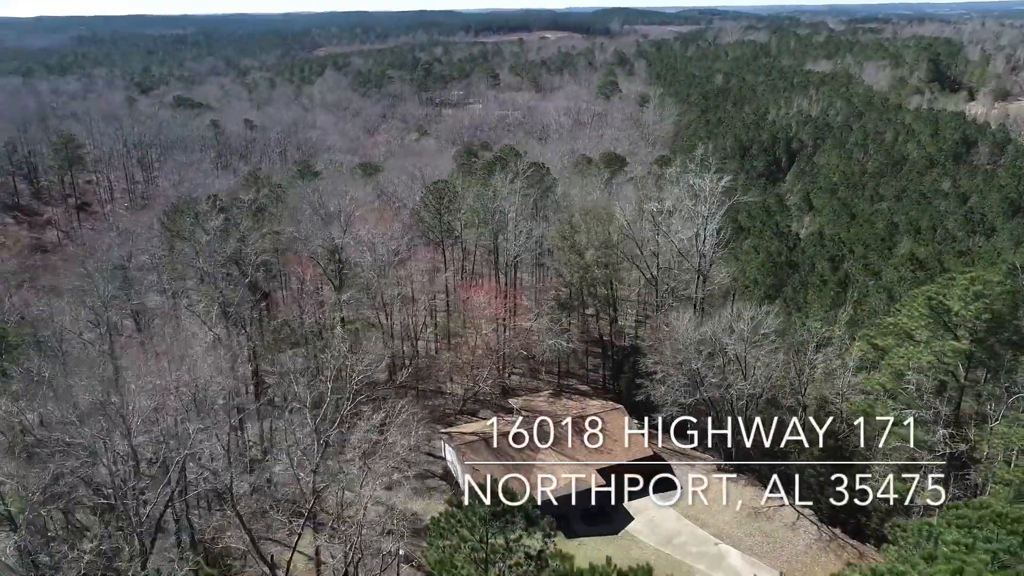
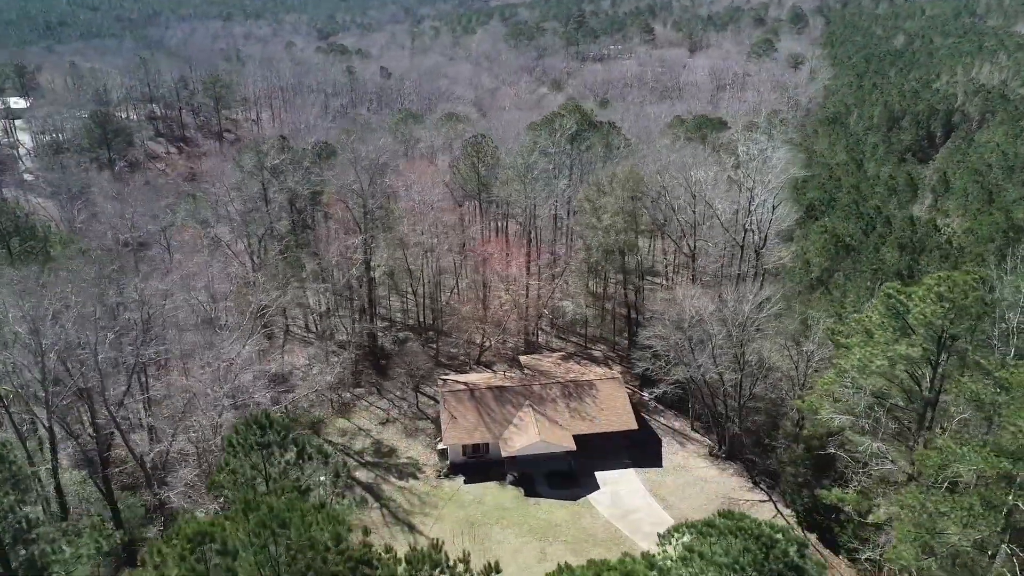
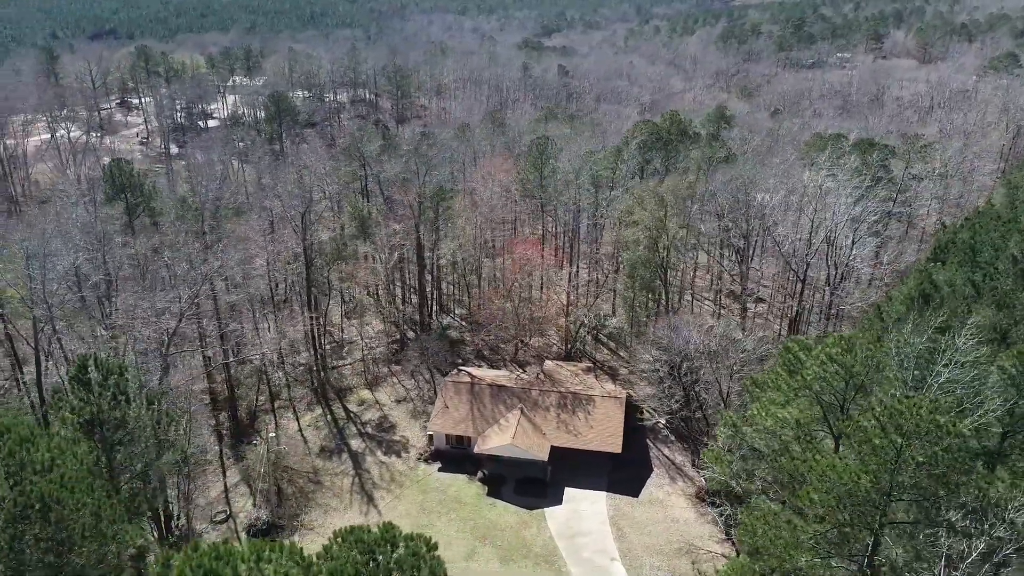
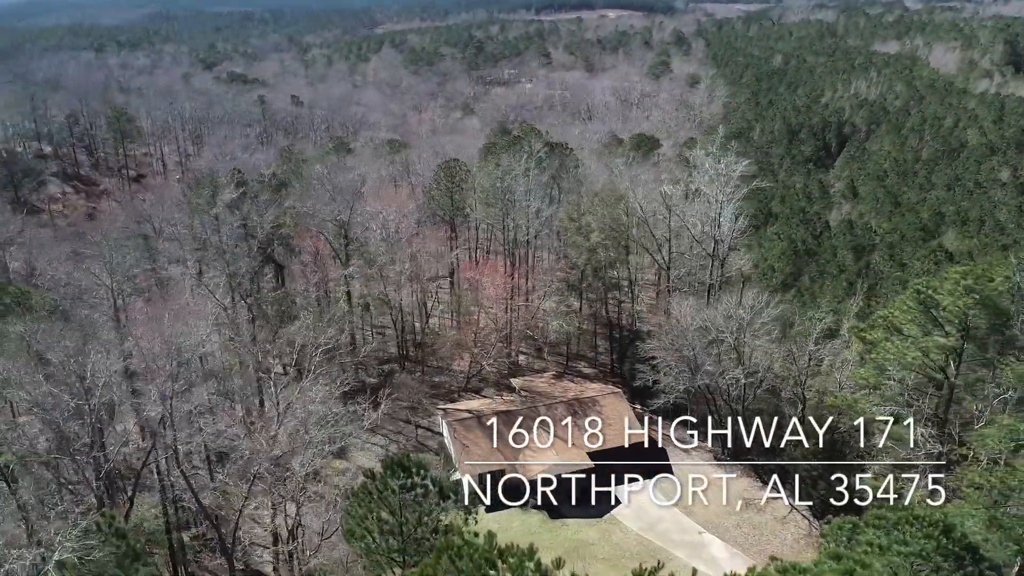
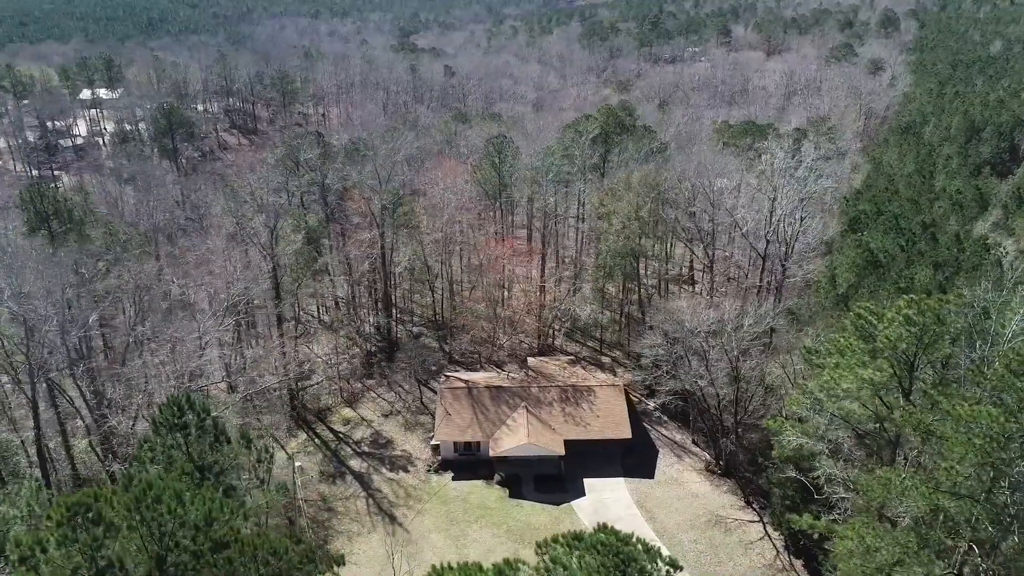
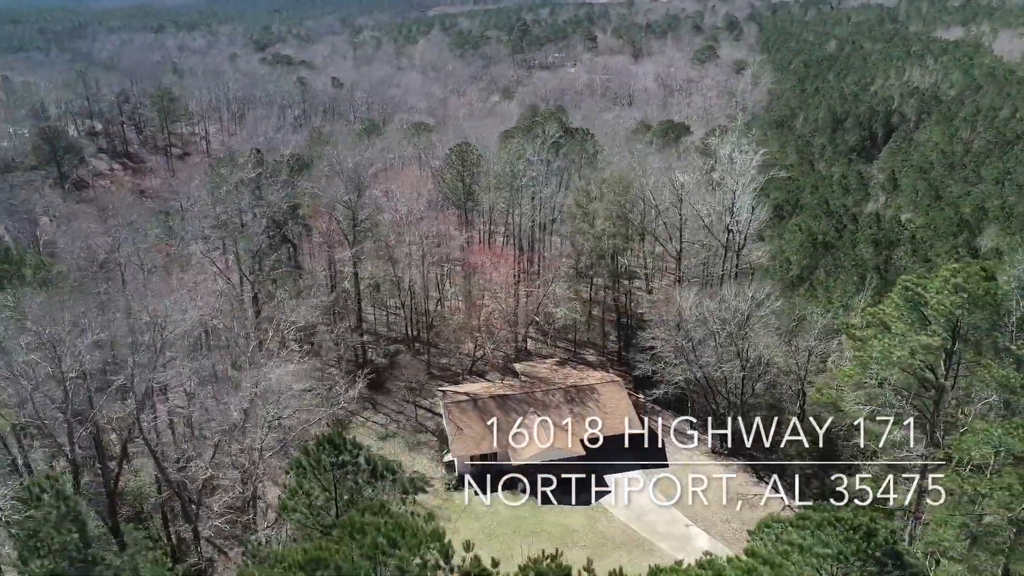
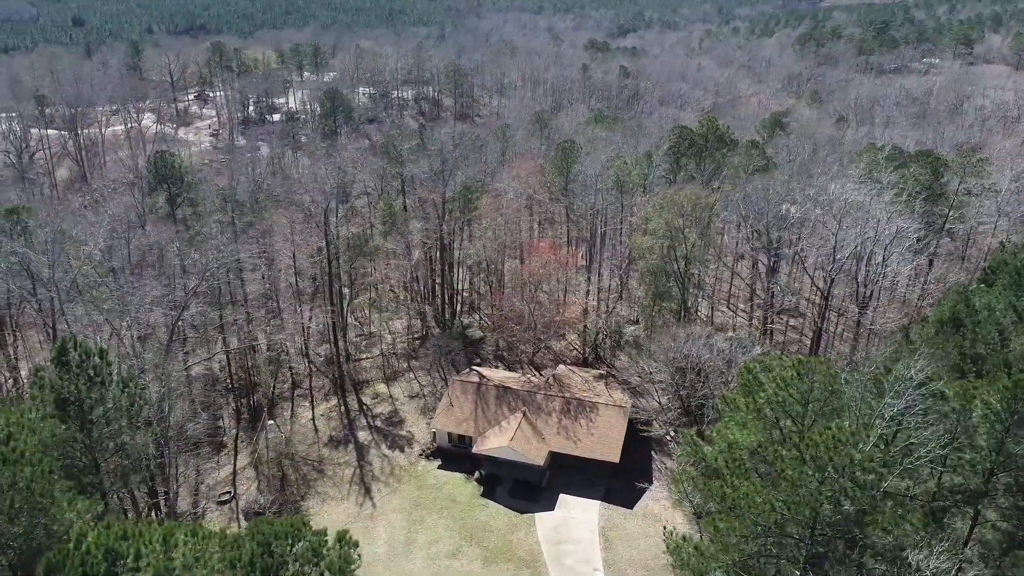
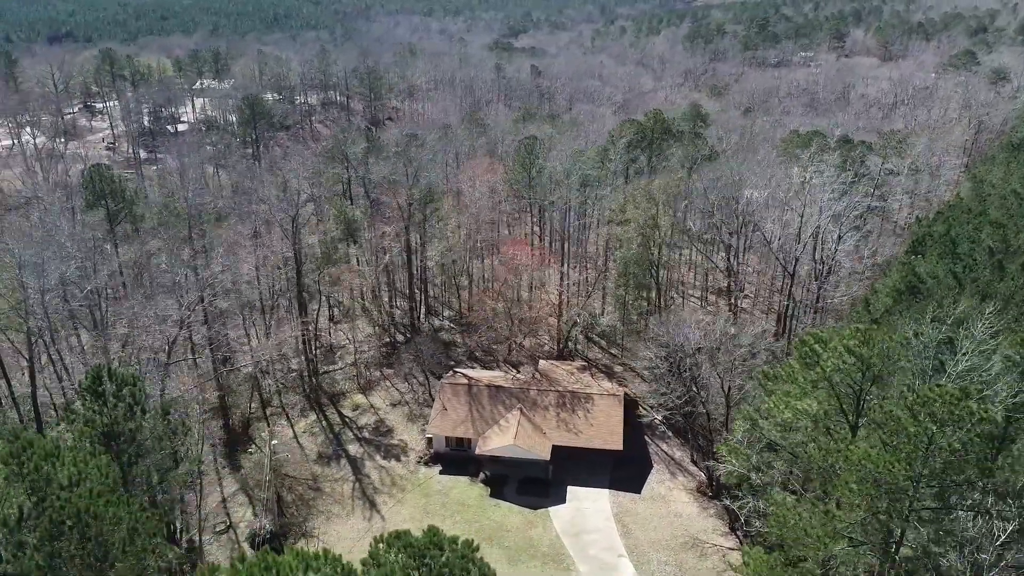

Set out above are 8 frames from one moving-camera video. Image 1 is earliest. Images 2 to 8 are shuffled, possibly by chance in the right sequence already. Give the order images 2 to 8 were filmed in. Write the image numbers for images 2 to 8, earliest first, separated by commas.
4, 6, 2, 5, 8, 3, 7
